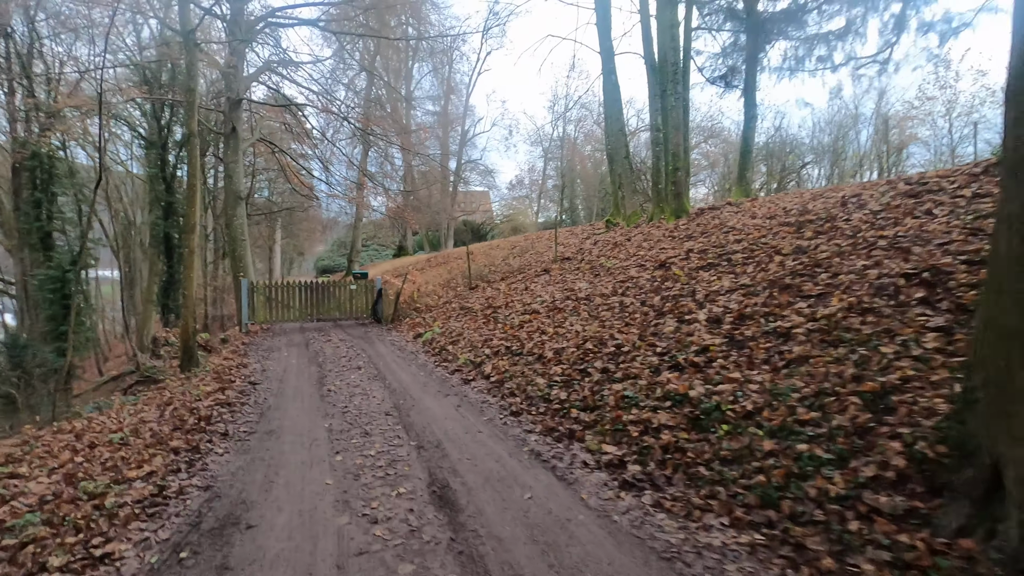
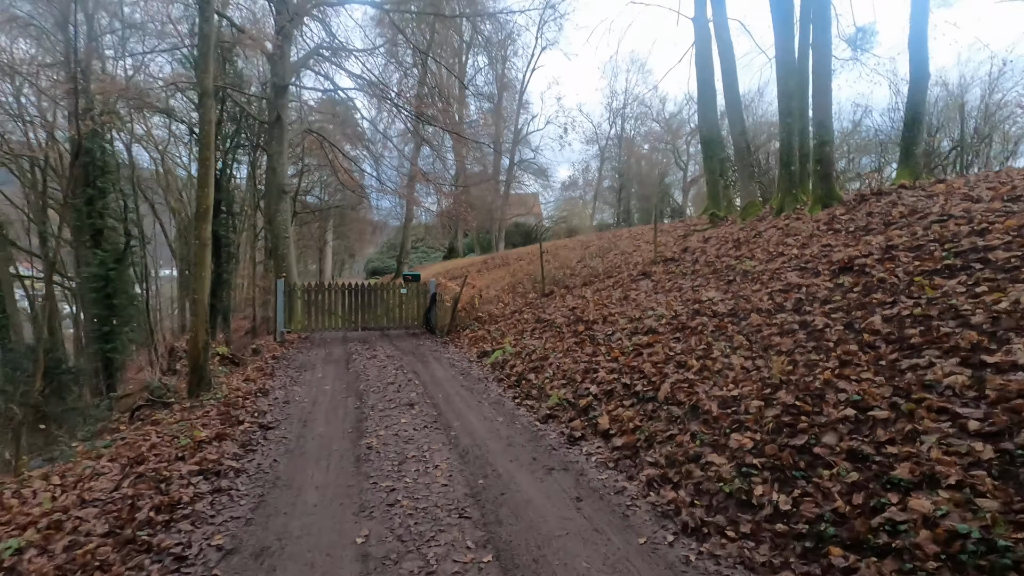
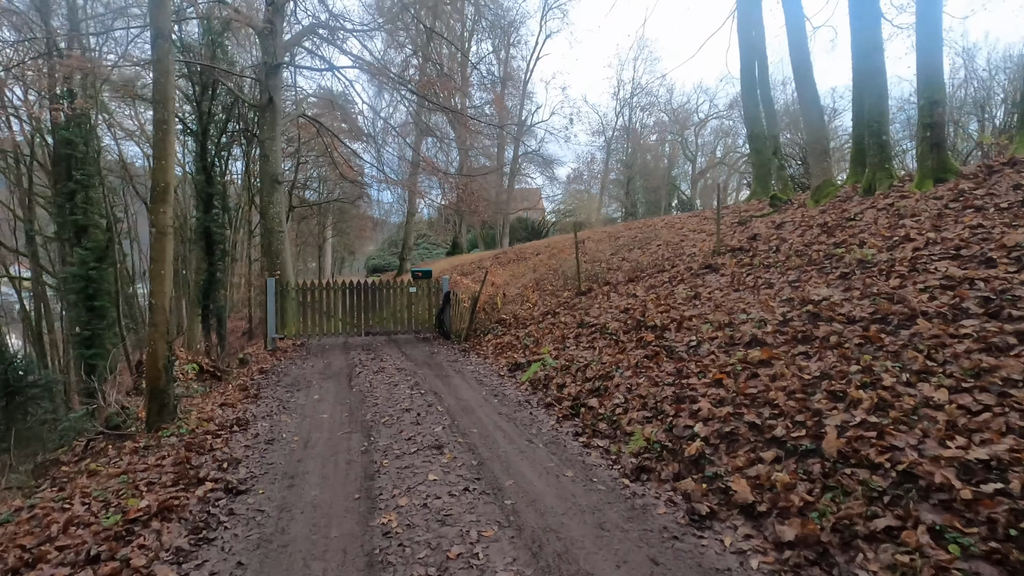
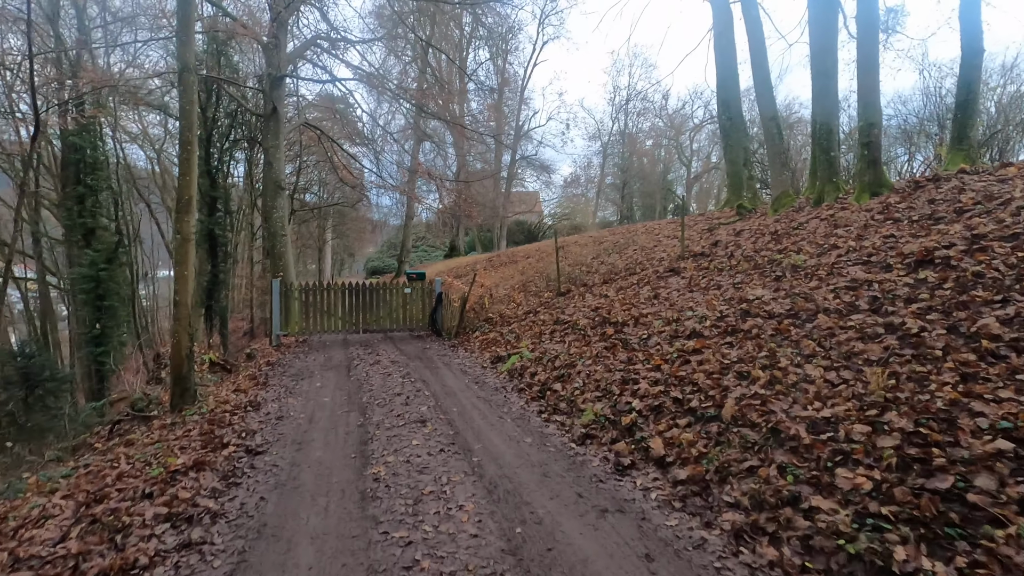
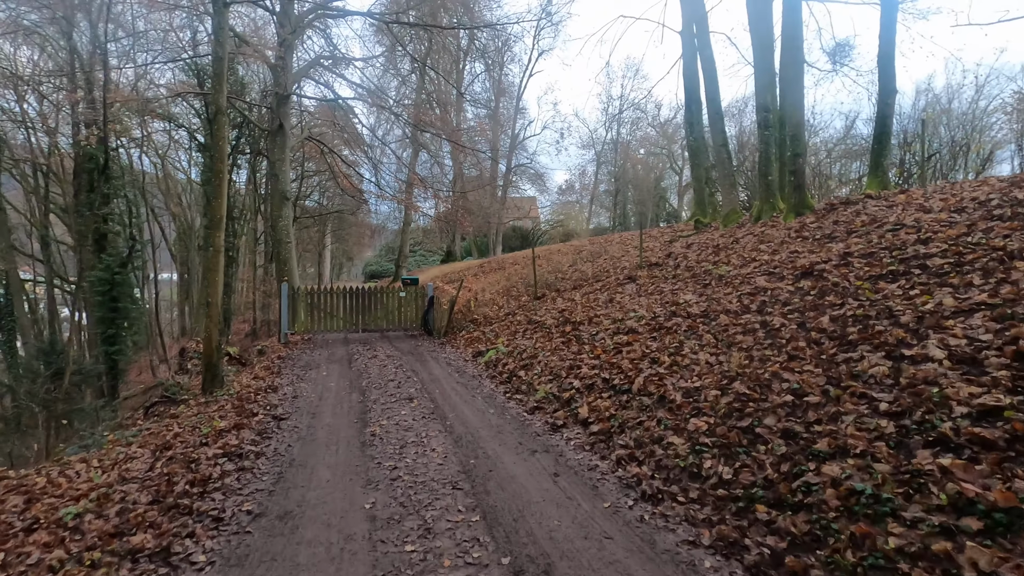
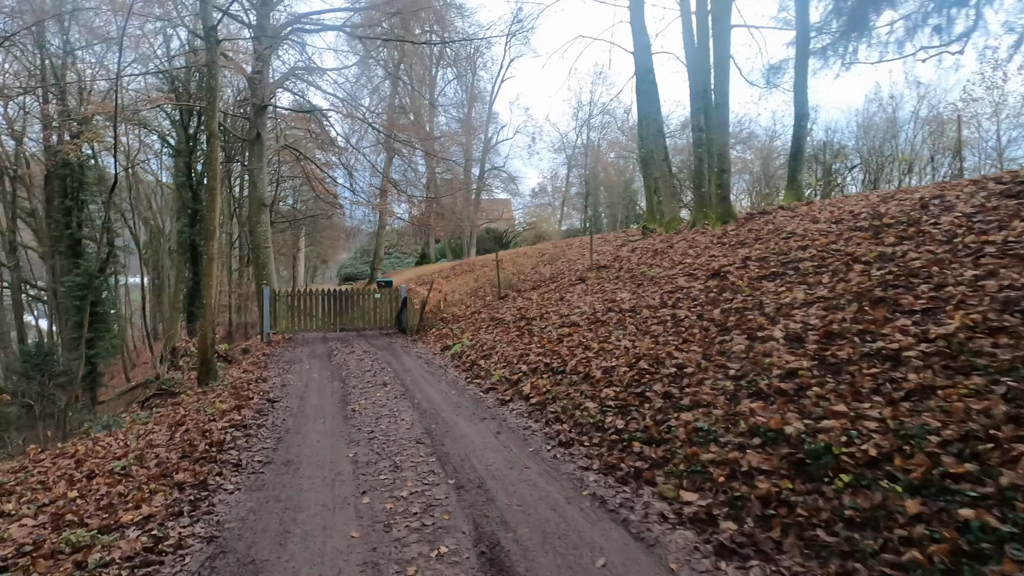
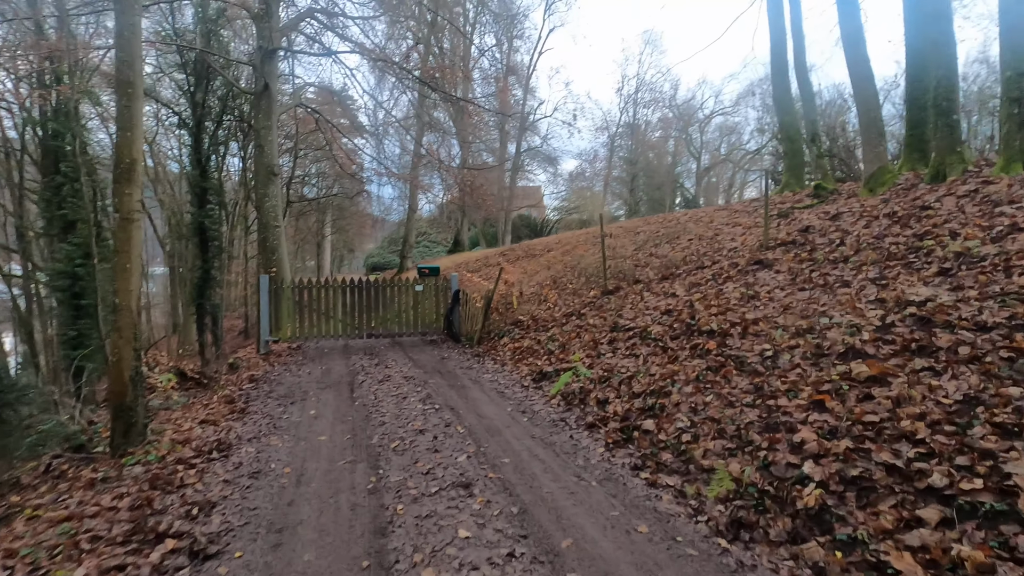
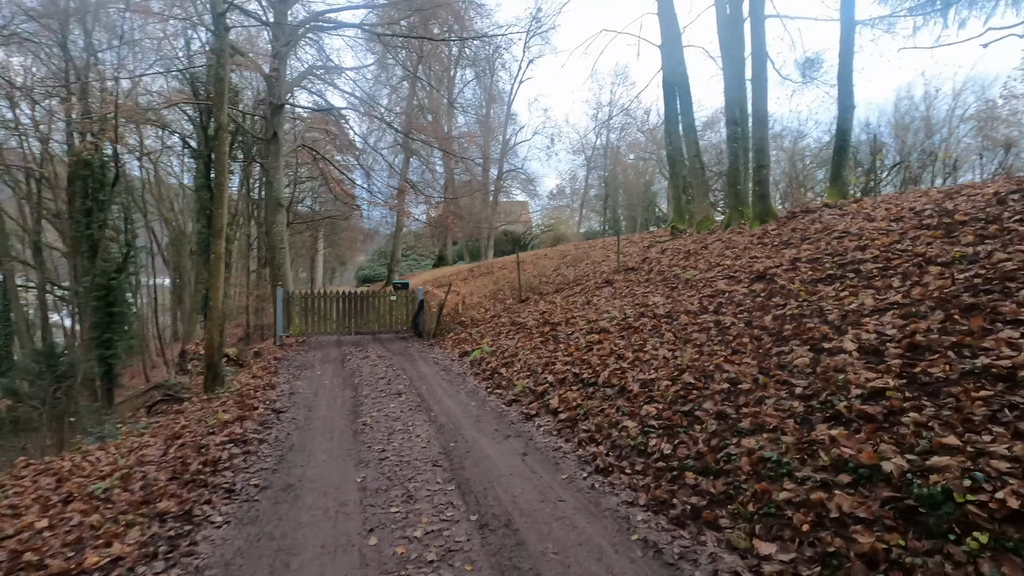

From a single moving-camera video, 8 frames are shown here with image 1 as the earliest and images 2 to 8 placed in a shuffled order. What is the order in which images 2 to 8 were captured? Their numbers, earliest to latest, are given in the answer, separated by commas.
6, 8, 5, 2, 4, 3, 7
